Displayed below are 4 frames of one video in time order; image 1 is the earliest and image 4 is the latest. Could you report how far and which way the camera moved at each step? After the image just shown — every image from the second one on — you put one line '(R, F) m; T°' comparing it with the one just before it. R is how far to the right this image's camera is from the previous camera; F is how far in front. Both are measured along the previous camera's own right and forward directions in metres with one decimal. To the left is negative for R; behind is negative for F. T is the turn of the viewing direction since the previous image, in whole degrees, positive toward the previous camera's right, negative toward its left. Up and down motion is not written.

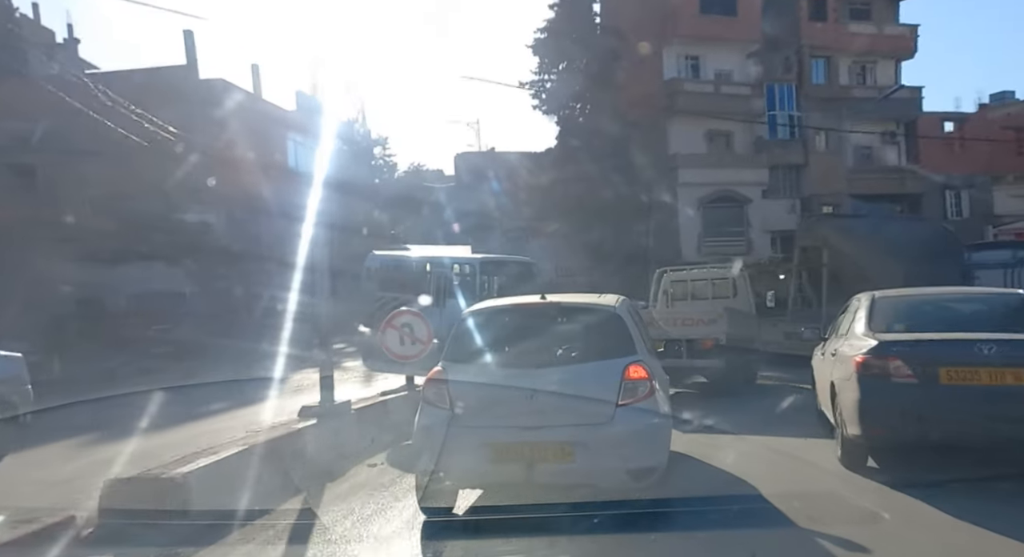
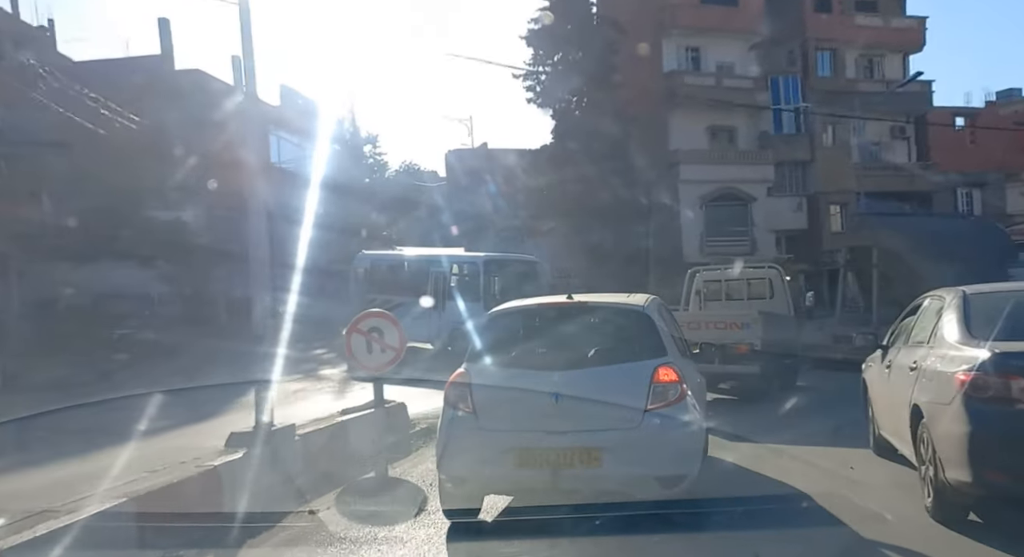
(-0.2, +0.4) m; +2°
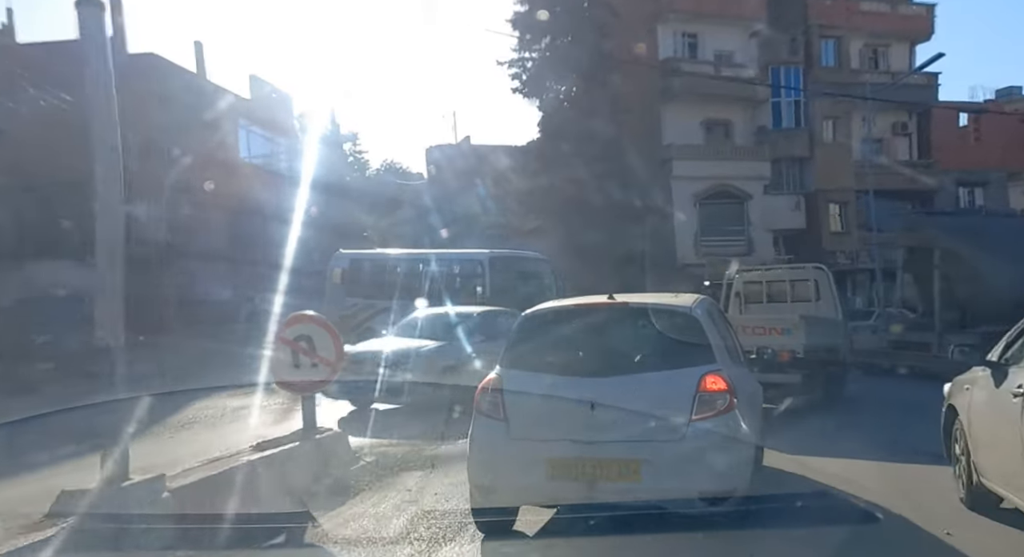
(-0.4, +0.4) m; +3°
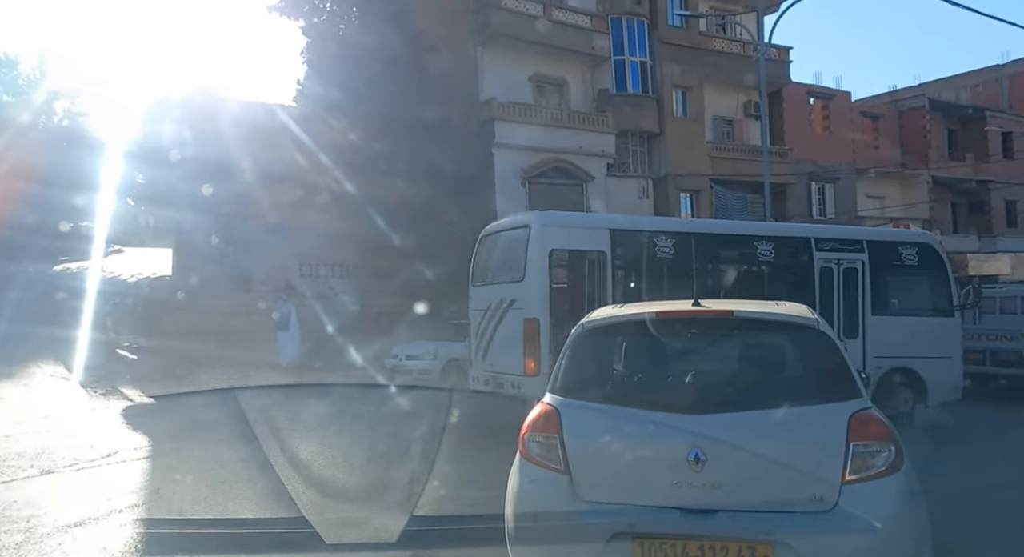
(-1.3, +1.9) m; +22°
